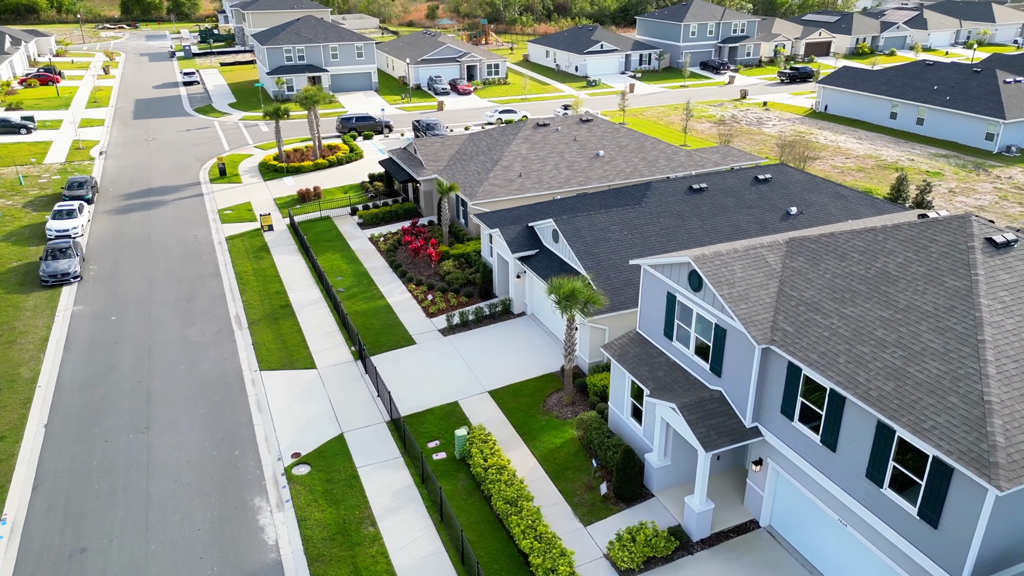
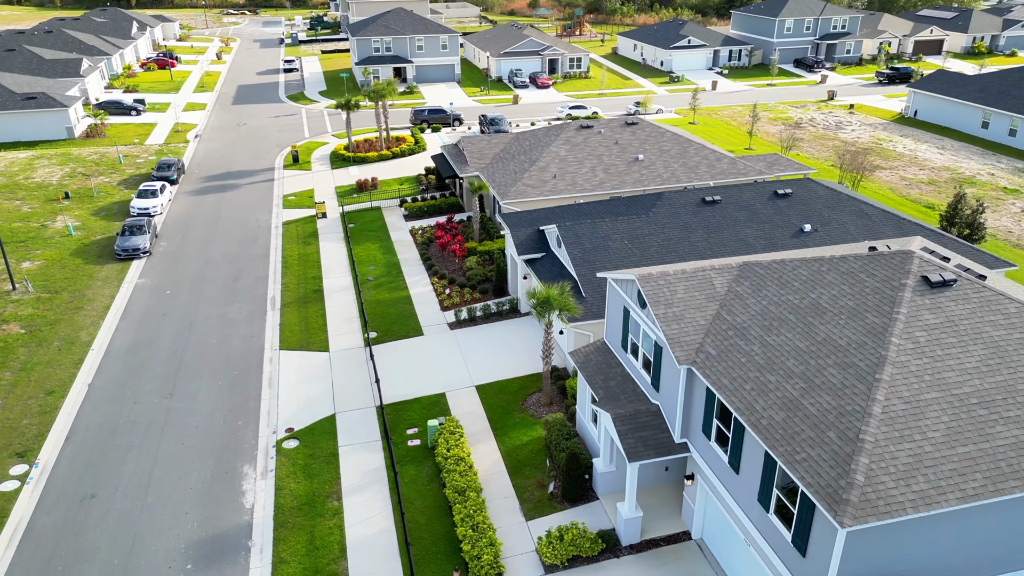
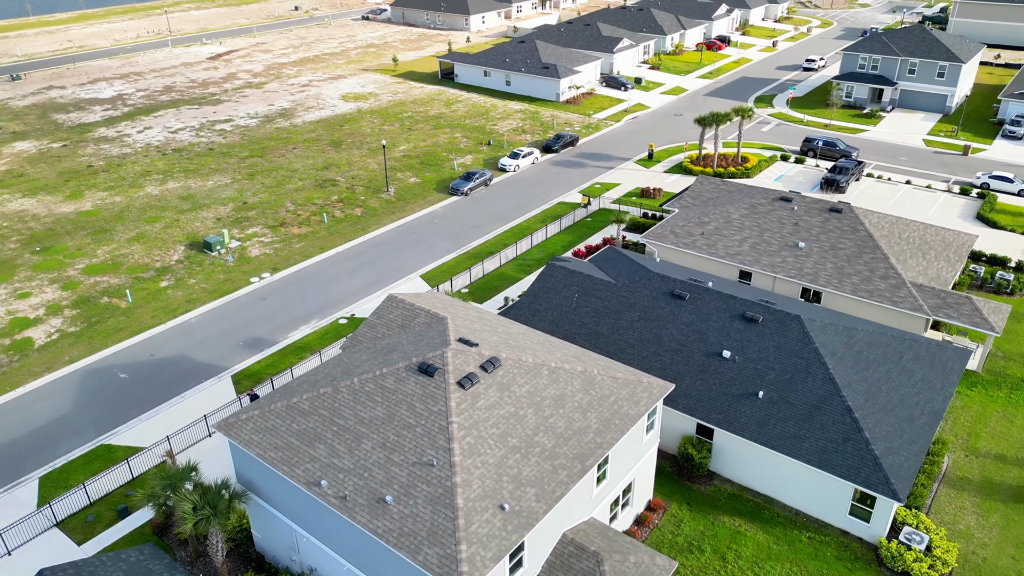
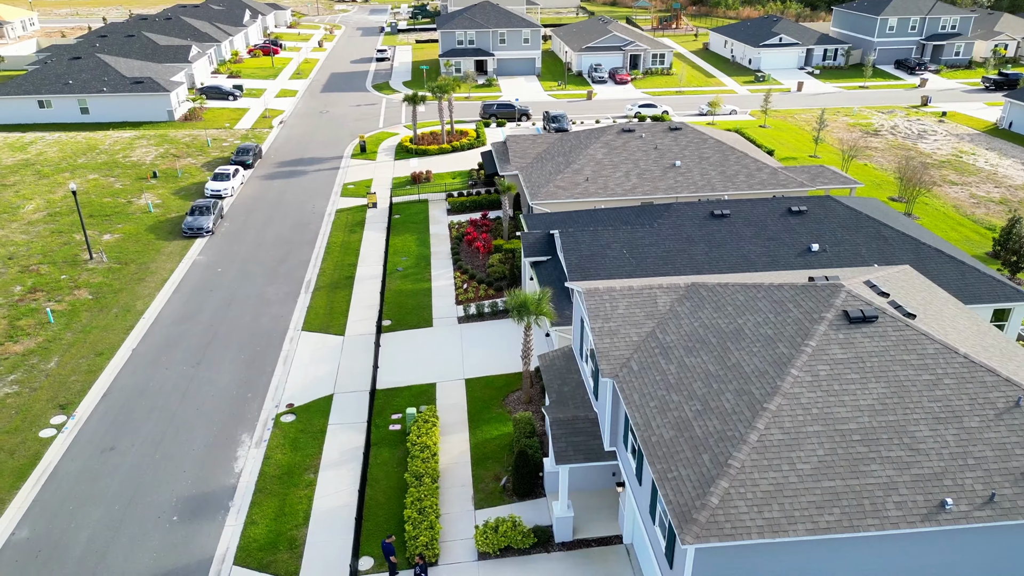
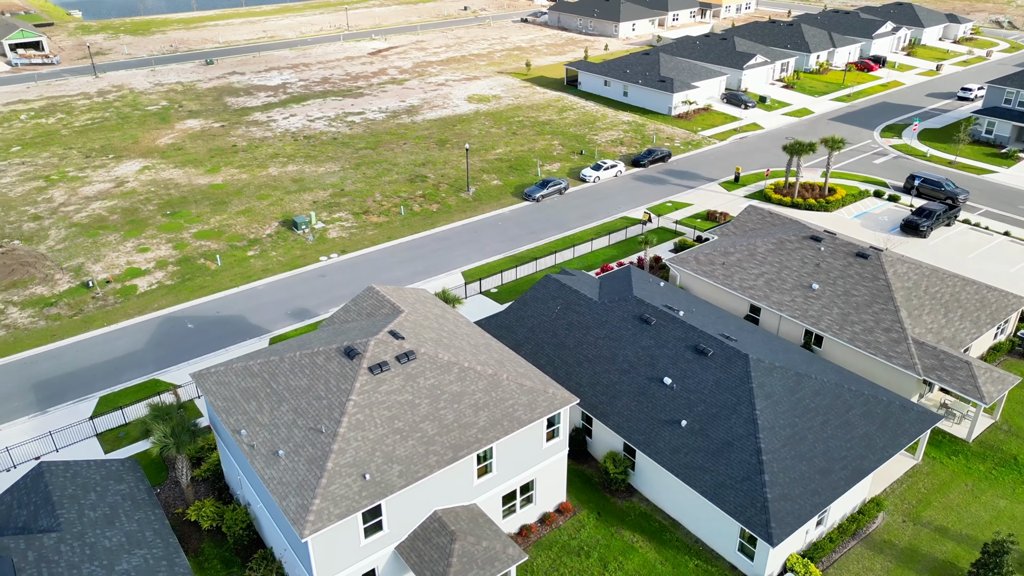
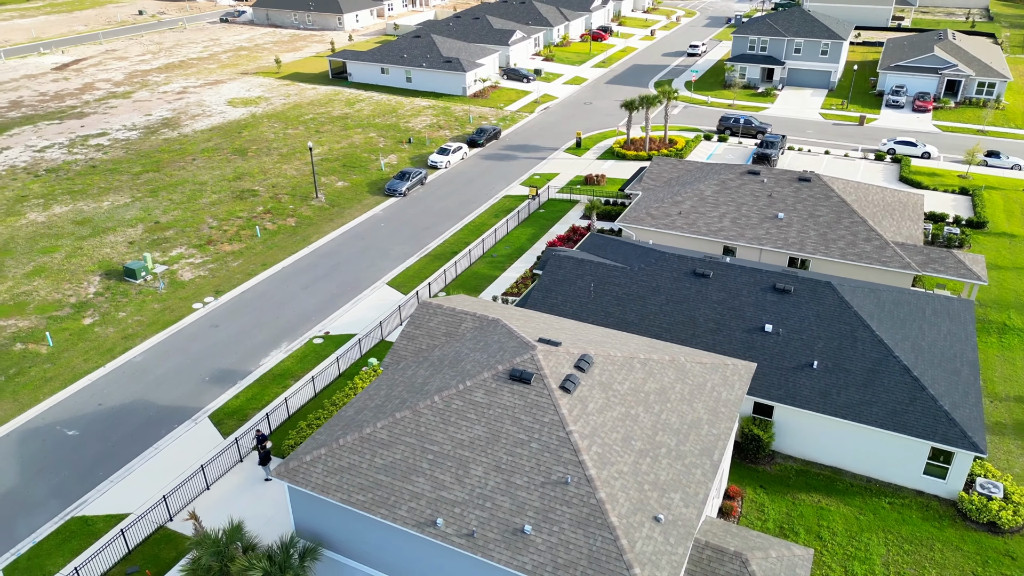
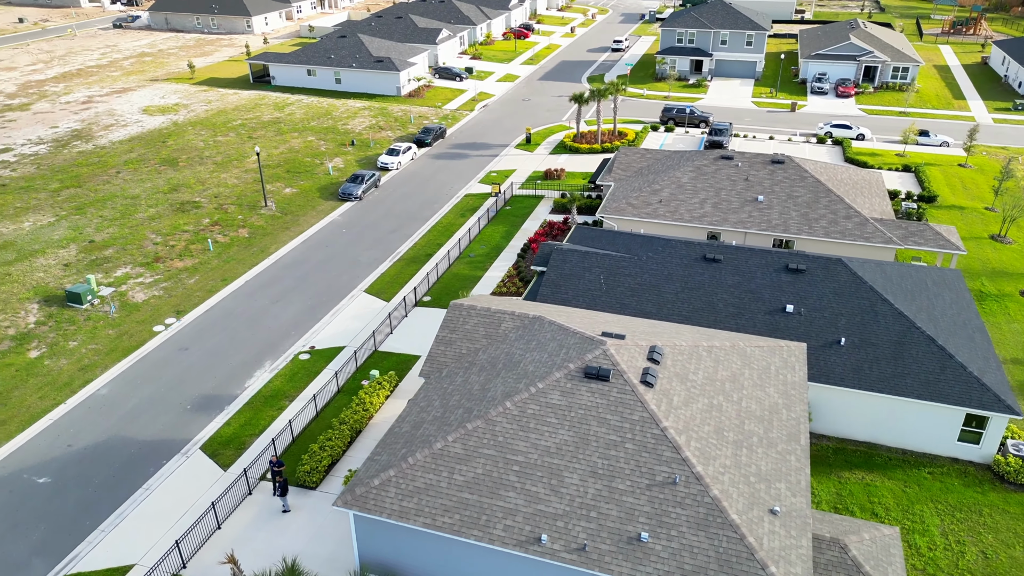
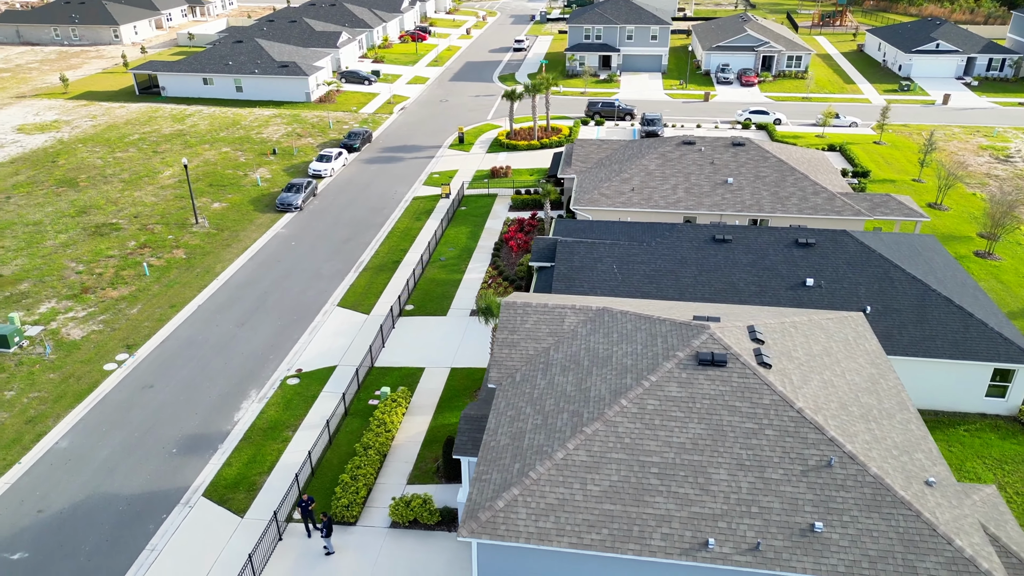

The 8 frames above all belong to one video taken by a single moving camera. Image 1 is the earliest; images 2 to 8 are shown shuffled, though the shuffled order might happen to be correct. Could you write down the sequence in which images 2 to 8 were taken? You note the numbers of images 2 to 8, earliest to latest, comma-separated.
2, 4, 8, 7, 6, 3, 5
